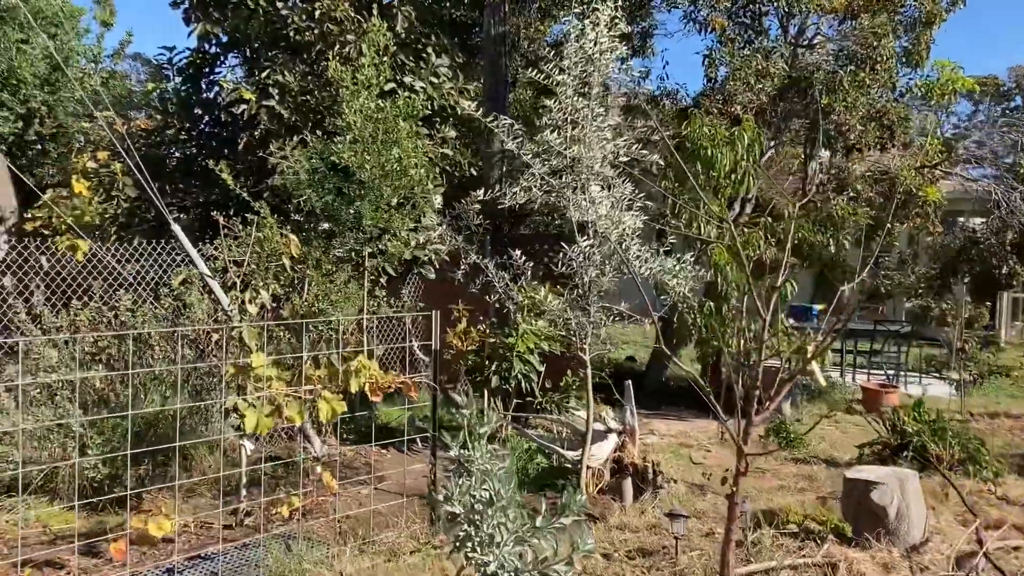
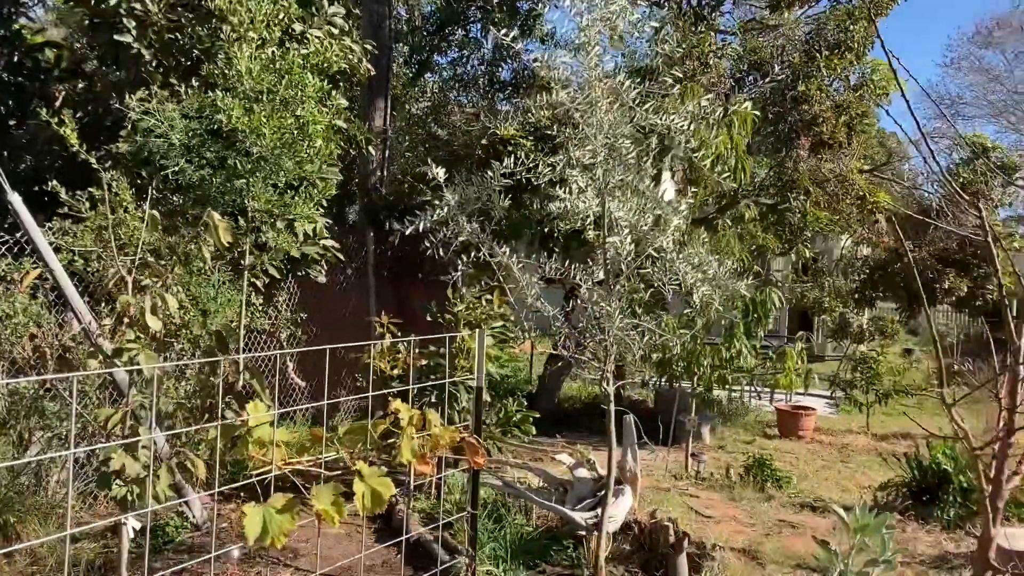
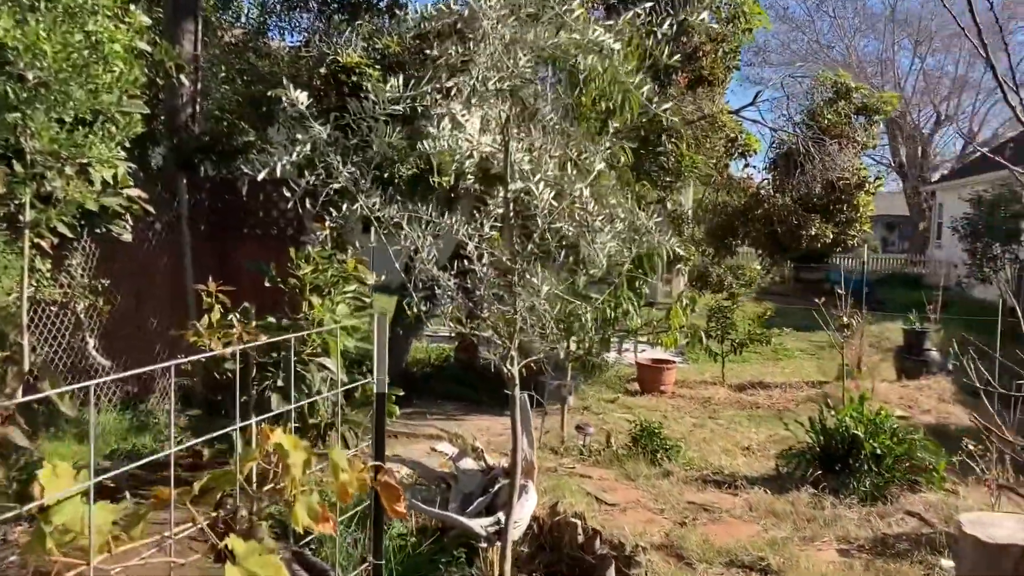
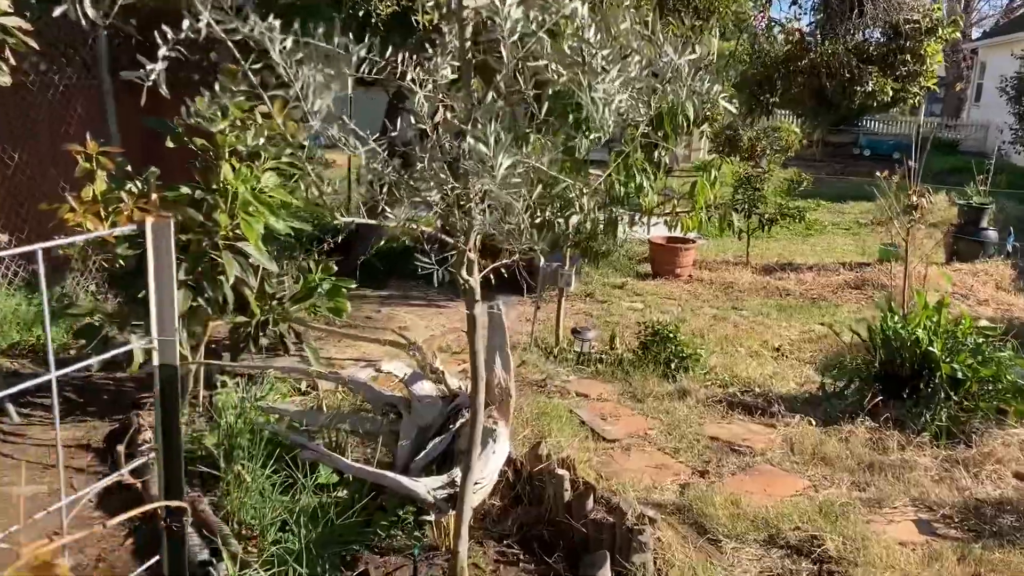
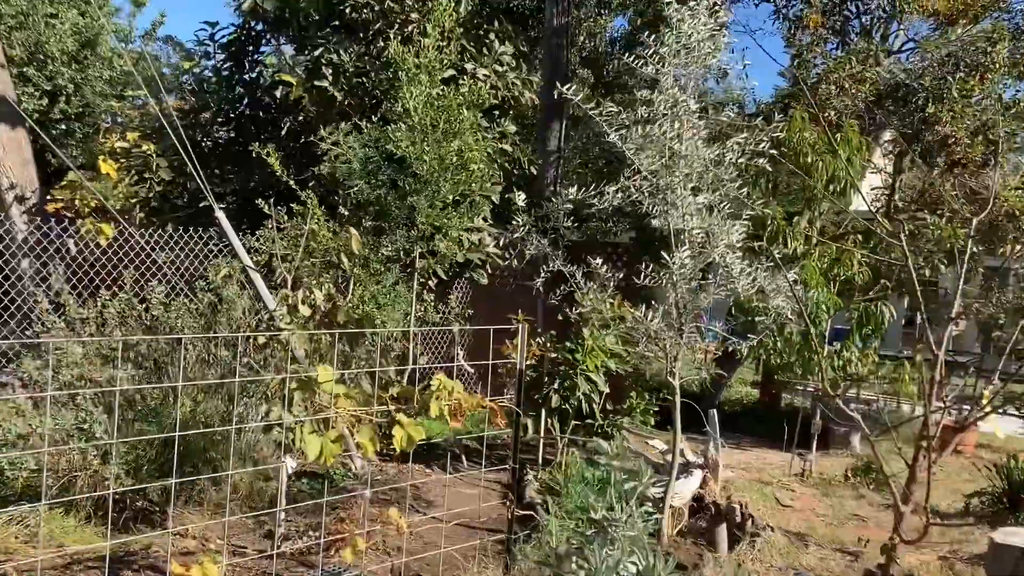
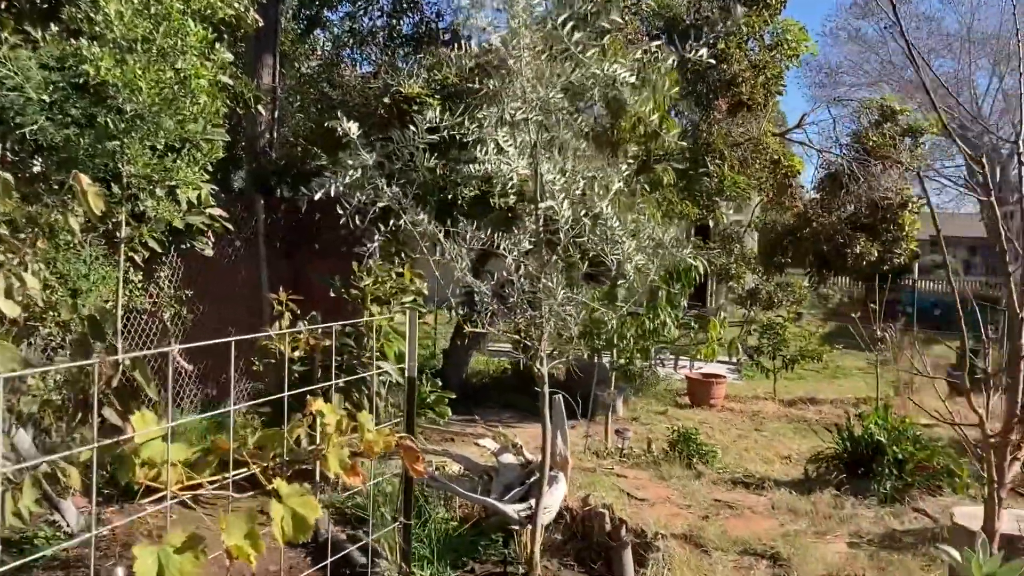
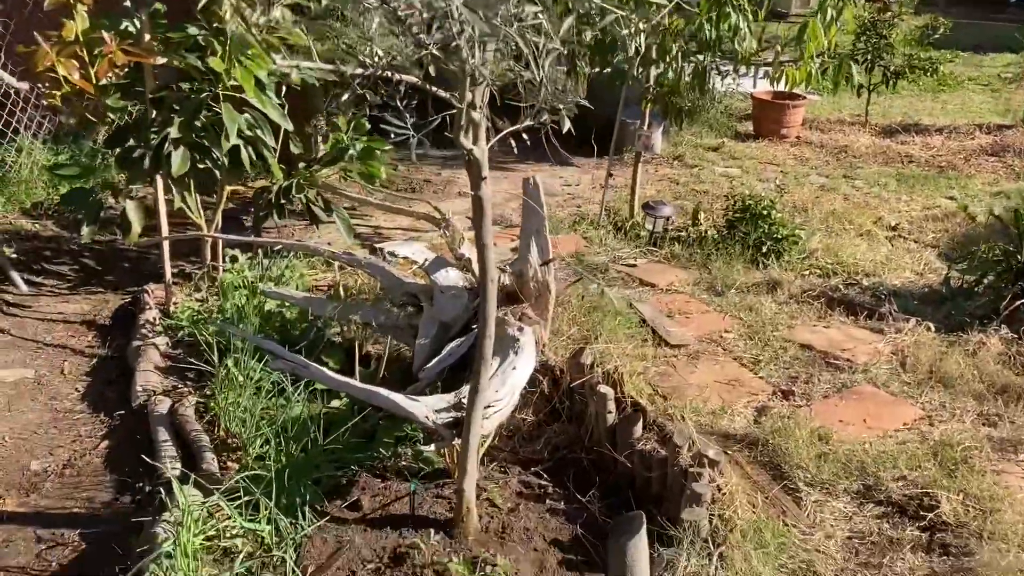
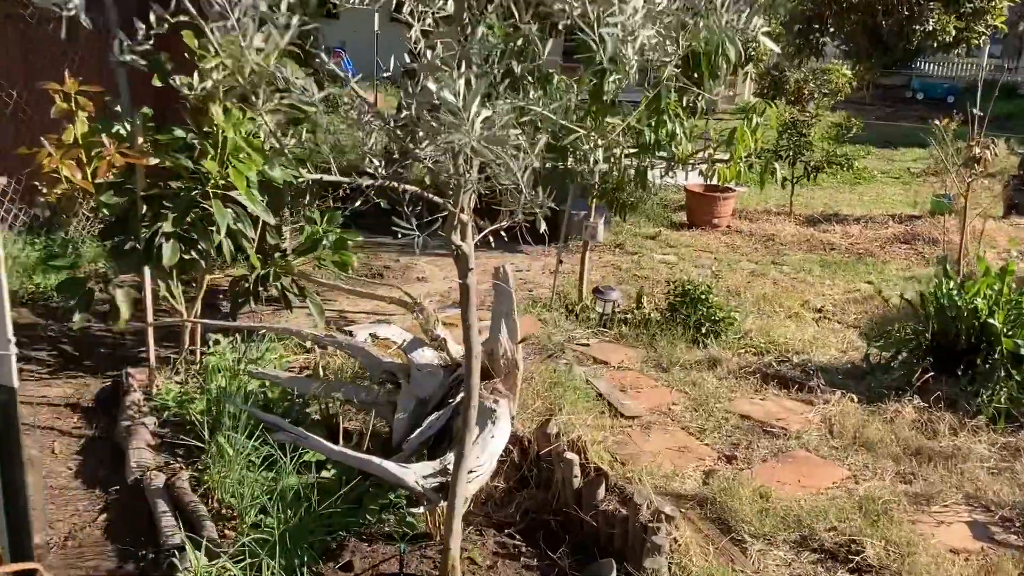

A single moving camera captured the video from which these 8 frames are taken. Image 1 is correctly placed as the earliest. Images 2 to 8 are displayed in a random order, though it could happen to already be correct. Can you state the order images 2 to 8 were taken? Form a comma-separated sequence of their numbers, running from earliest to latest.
5, 2, 6, 3, 4, 8, 7
